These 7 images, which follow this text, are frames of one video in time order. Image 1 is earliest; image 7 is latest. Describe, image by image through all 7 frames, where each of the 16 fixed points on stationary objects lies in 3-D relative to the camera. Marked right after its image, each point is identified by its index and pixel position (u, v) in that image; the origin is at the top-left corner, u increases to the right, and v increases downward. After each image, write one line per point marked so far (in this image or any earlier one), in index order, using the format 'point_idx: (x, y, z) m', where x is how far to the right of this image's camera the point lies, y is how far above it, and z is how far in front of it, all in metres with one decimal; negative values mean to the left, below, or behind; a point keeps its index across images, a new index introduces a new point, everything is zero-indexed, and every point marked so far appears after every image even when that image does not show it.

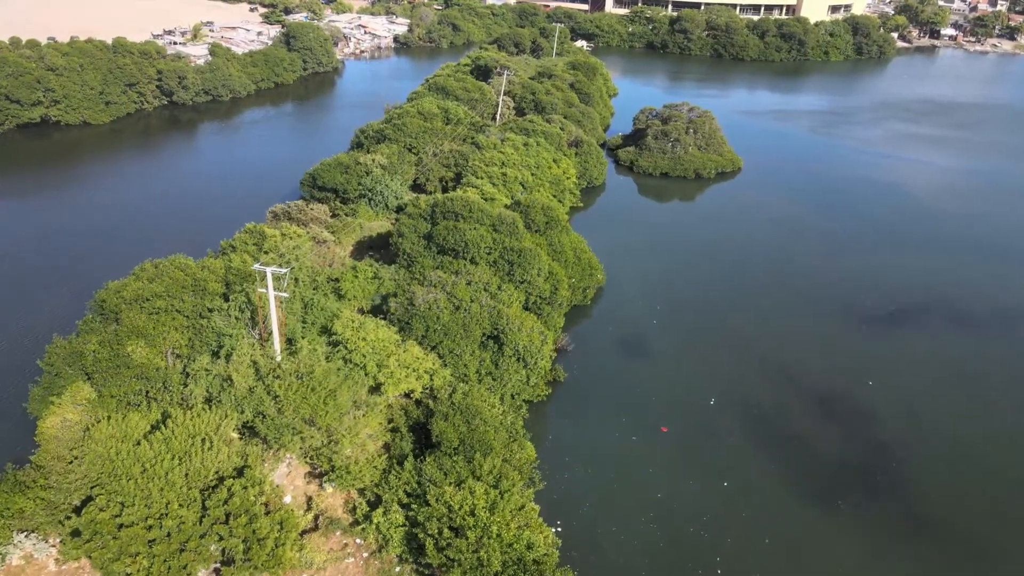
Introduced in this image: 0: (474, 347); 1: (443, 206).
0: (-0.8, -1.3, +16.2) m
1: (-1.8, +2.1, +18.8) m
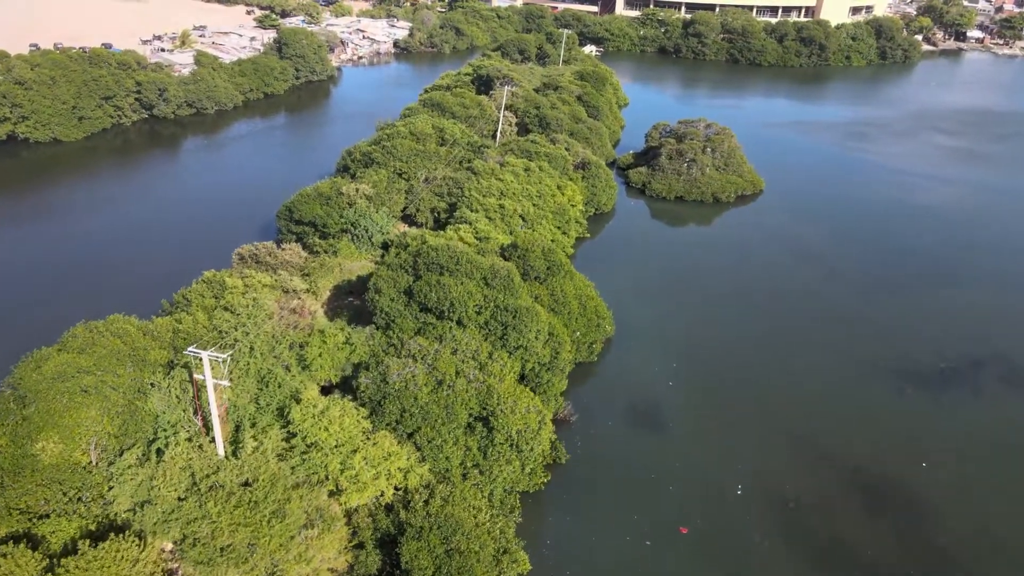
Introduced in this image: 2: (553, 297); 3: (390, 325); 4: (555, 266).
0: (-1.0, -2.7, +13.7) m
1: (-1.9, +0.7, +16.3) m
2: (+1.0, -0.3, +18.1) m
3: (-2.7, -0.8, +15.8) m
4: (+1.1, +0.6, +18.6) m
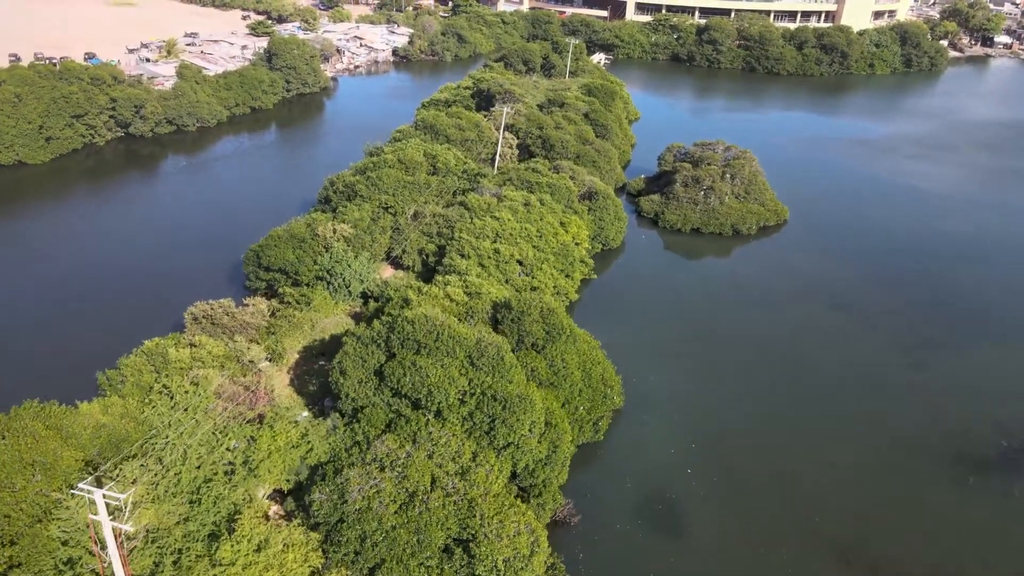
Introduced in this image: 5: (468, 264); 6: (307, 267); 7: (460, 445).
0: (-1.2, -4.2, +11.1) m
1: (-2.1, -0.8, +13.8) m
2: (+0.9, -1.8, +15.6) m
3: (-2.8, -2.3, +13.3) m
4: (+0.9, -0.9, +16.0) m
5: (-1.1, +0.6, +19.0) m
6: (-5.5, +0.6, +19.5) m
7: (-0.9, -2.7, +12.5) m
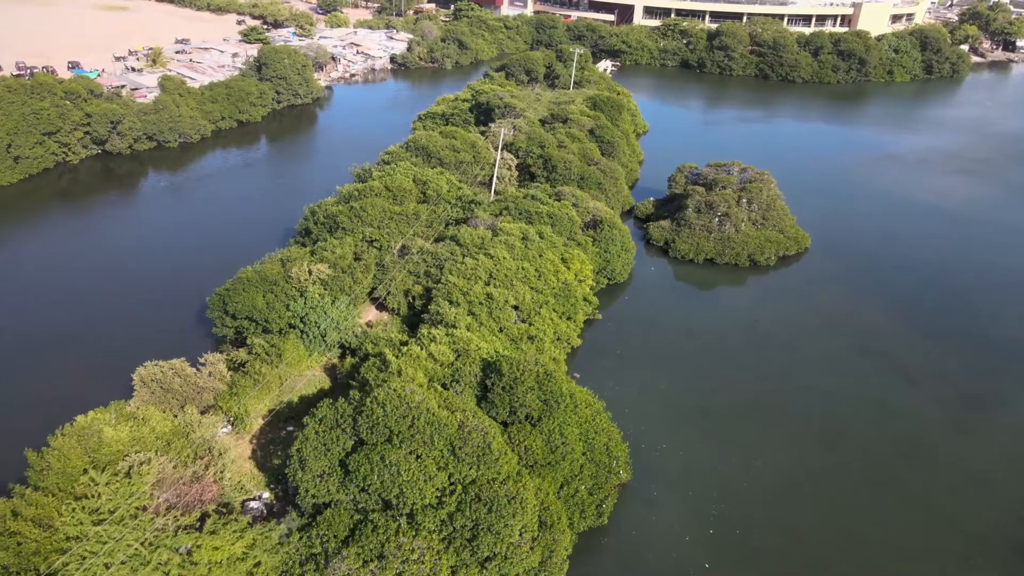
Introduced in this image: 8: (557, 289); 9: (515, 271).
0: (-1.4, -5.4, +9.1) m
1: (-2.3, -2.0, +11.8) m
2: (+0.7, -3.0, +13.5) m
3: (-3.0, -3.5, +11.3) m
4: (+0.8, -2.1, +14.0) m
5: (-1.3, -0.6, +16.9) m
6: (-5.6, -0.6, +17.5) m
7: (-1.1, -3.9, +10.5) m
8: (+1.2, 0.0, +19.7) m
9: (+0.1, +0.4, +19.0) m
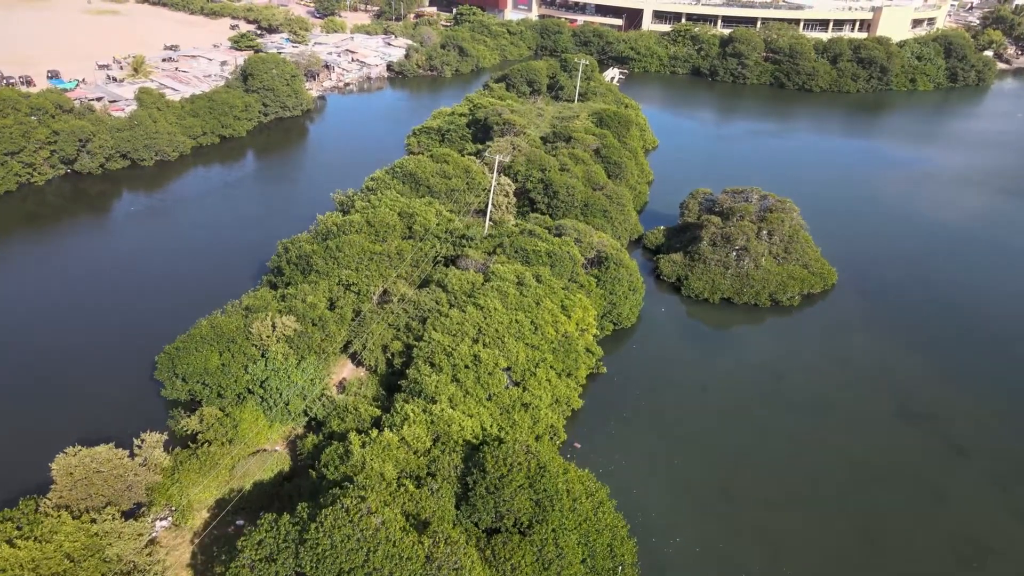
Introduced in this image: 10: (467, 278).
0: (-1.7, -6.7, +6.9) m
1: (-2.5, -3.3, +9.5) m
2: (+0.5, -4.2, +11.3) m
3: (-3.3, -4.8, +9.1) m
4: (+0.5, -3.4, +11.7) m
5: (-1.5, -1.8, +14.7) m
6: (-5.8, -1.9, +15.3) m
7: (-1.4, -5.2, +8.3) m
8: (+1.1, -1.3, +17.4) m
9: (-0.1, -0.8, +16.7) m
10: (-1.1, +0.3, +18.1) m
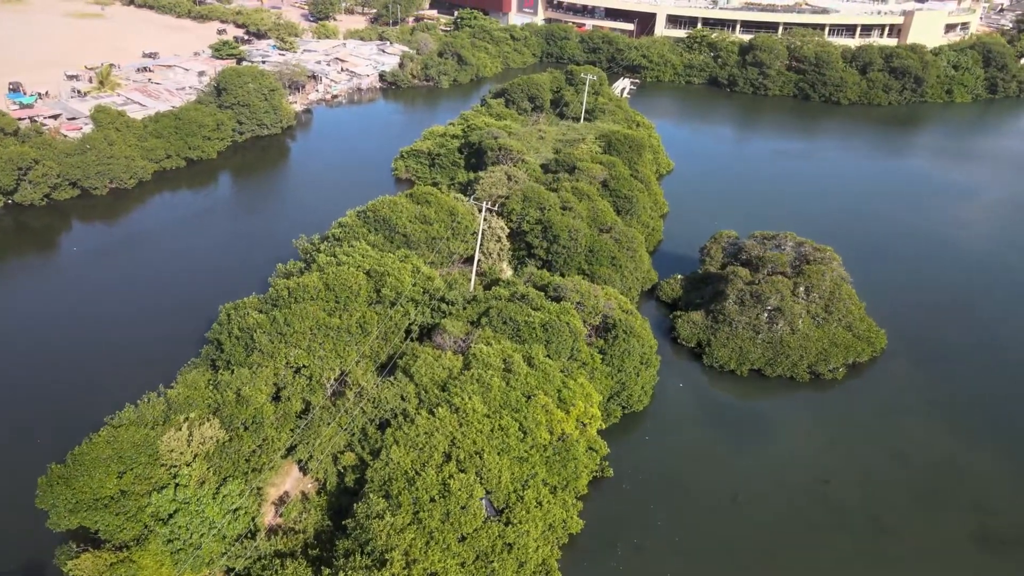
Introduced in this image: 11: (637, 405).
0: (-2.2, -8.5, +3.5) m
1: (-2.9, -5.1, +6.2) m
2: (+0.1, -6.0, +7.9) m
3: (-3.7, -6.6, +5.7) m
4: (+0.1, -5.2, +8.3) m
5: (-1.8, -3.6, +11.3) m
6: (-6.1, -3.6, +12.0) m
7: (-1.8, -7.0, +4.9) m
8: (+0.7, -3.1, +14.0) m
9: (-0.4, -2.6, +13.3) m
10: (-1.4, -1.5, +14.6) m
11: (+3.0, -2.7, +17.4) m
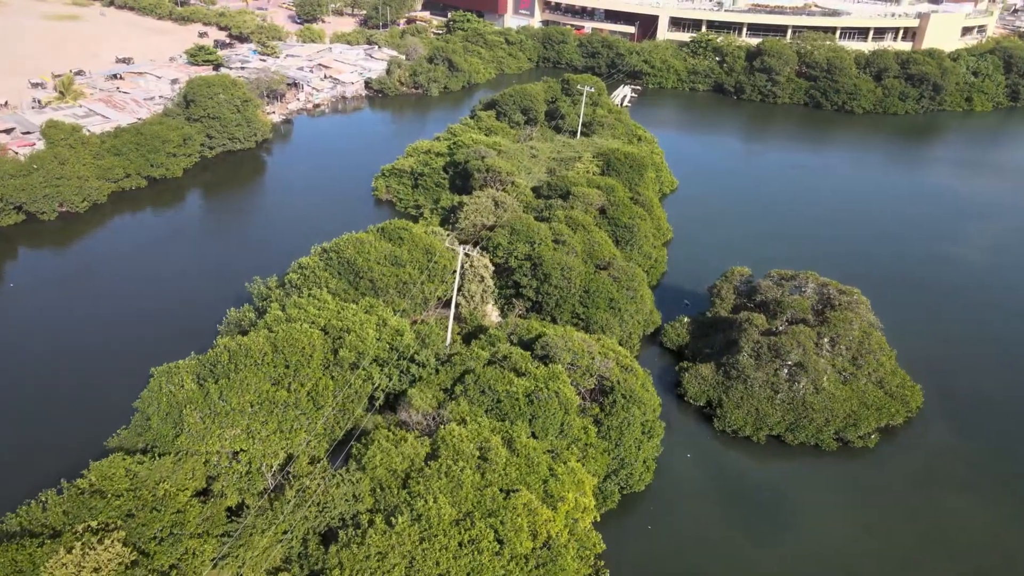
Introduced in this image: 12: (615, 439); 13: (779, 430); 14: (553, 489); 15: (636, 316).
0: (-2.6, -9.8, +1.1) m
1: (-3.4, -6.3, +3.7) m
2: (-0.4, -7.3, +5.4) m
3: (-4.2, -7.8, +3.3) m
4: (-0.3, -6.5, +5.8) m
5: (-2.2, -4.8, +8.9) m
6: (-6.5, -4.8, +9.5) m
7: (-2.2, -8.2, +2.5) m
8: (+0.3, -4.3, +11.5) m
9: (-0.8, -3.8, +10.8) m
10: (-1.8, -2.7, +12.2) m
11: (+2.6, -3.9, +14.9) m
12: (+2.1, -3.0, +14.5) m
13: (+6.1, -3.2, +16.6) m
14: (+0.7, -3.5, +12.6) m
15: (+3.2, -0.7, +19.2) m
